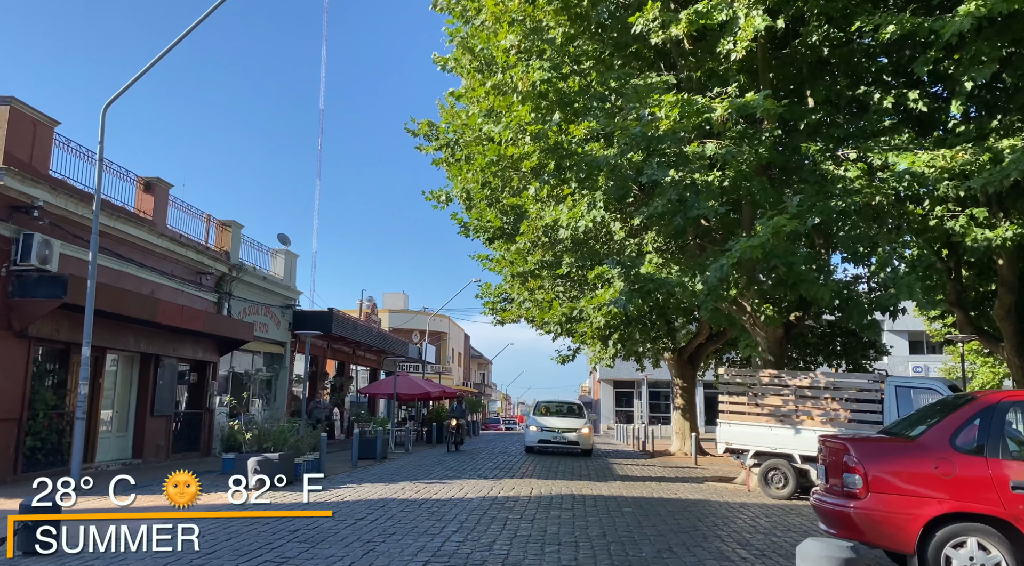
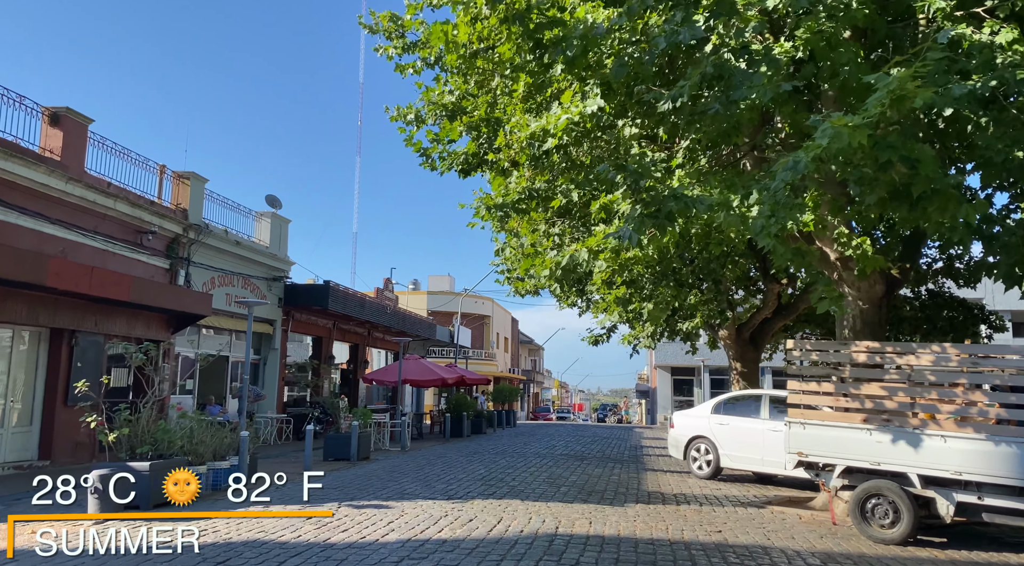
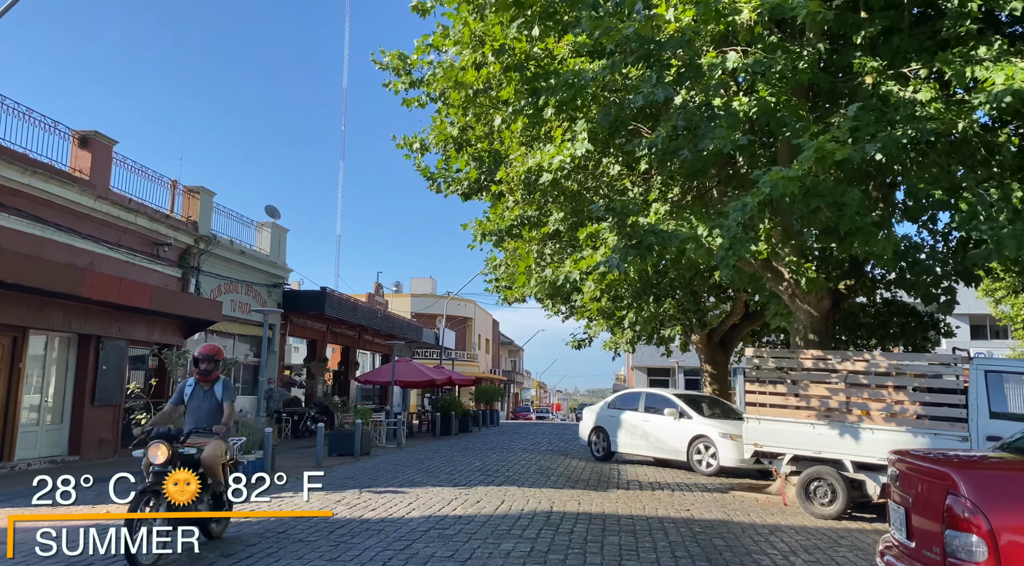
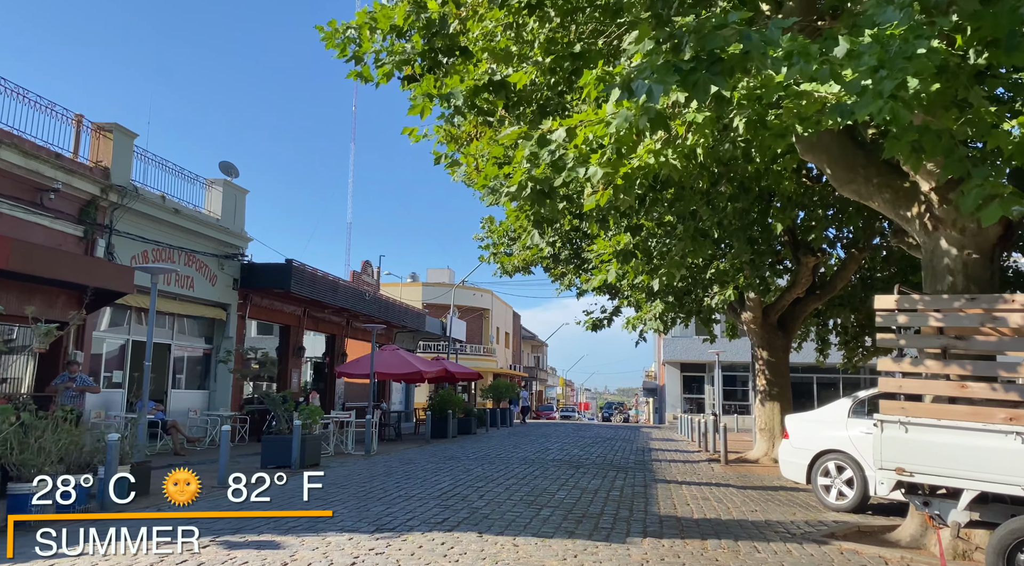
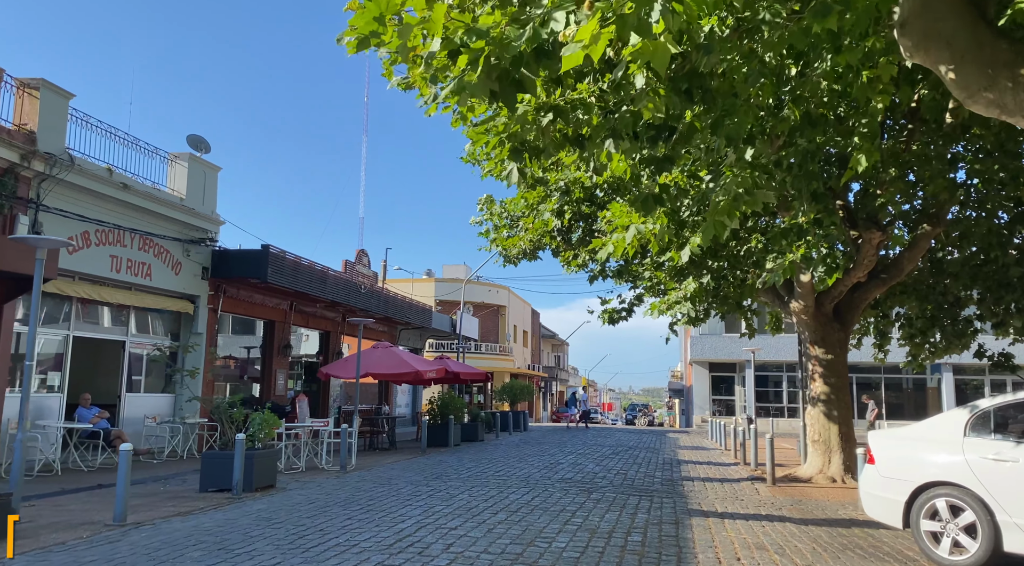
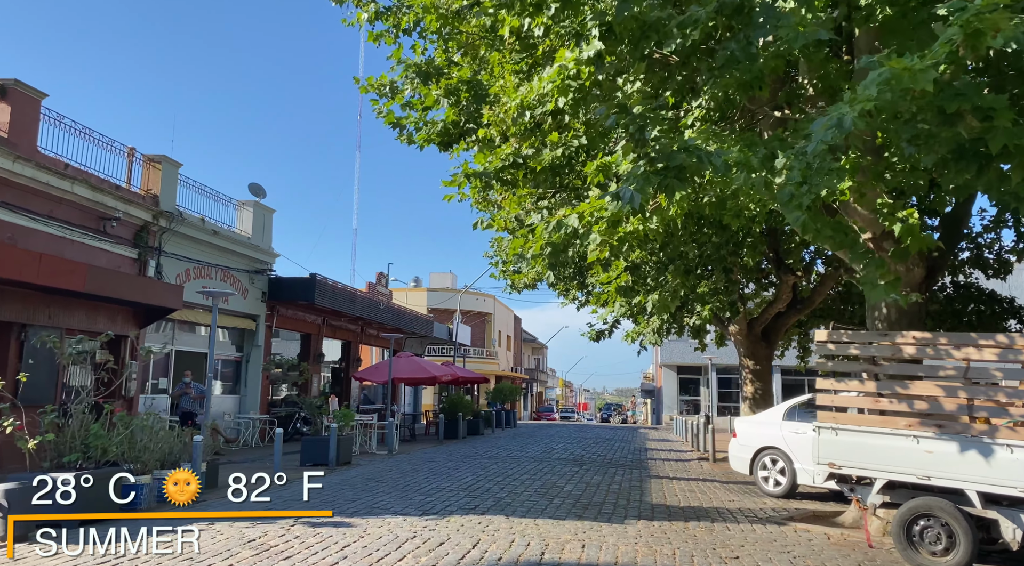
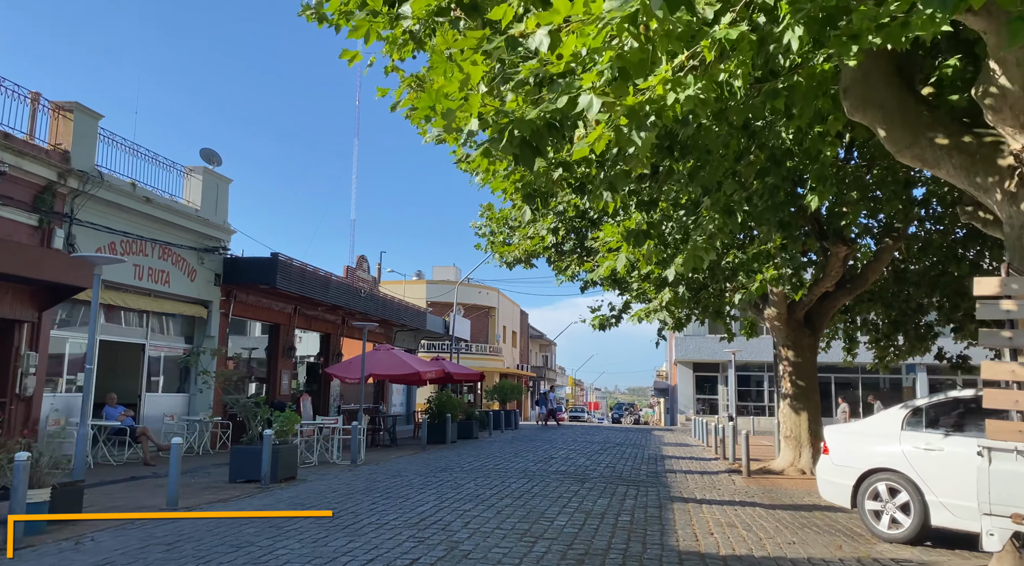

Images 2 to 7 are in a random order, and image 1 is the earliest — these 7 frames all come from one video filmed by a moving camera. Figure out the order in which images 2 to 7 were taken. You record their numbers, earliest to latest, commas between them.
3, 2, 6, 4, 7, 5
